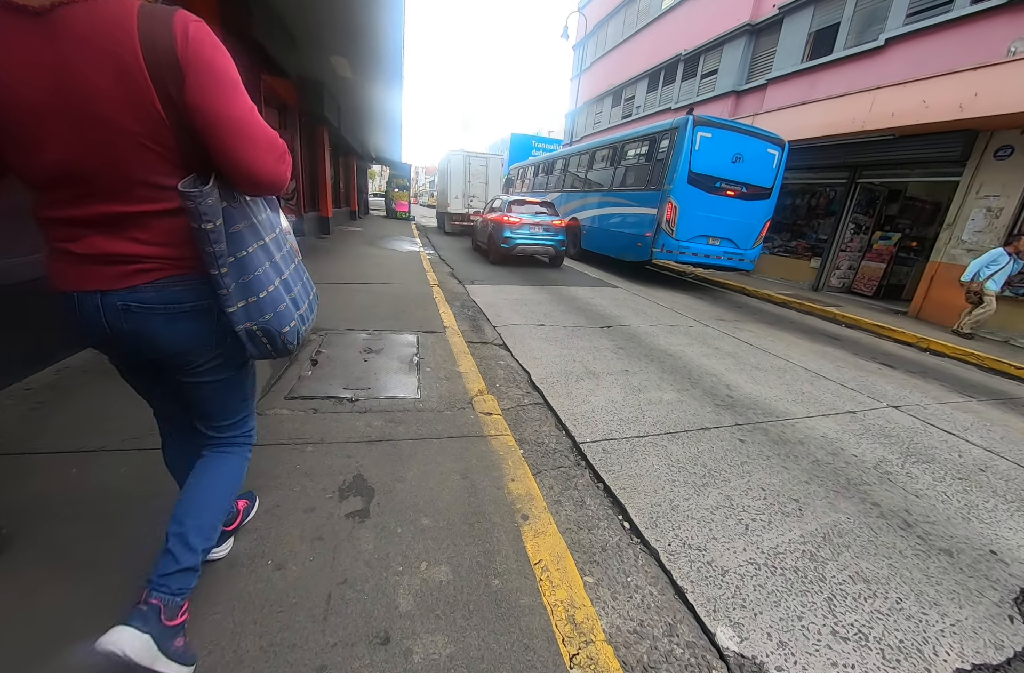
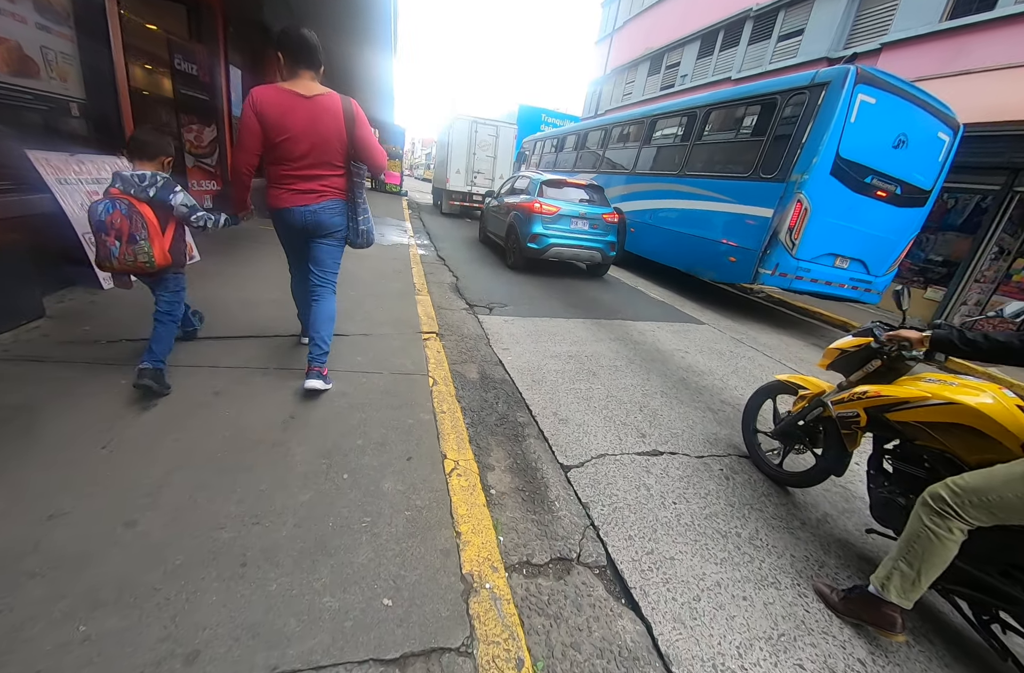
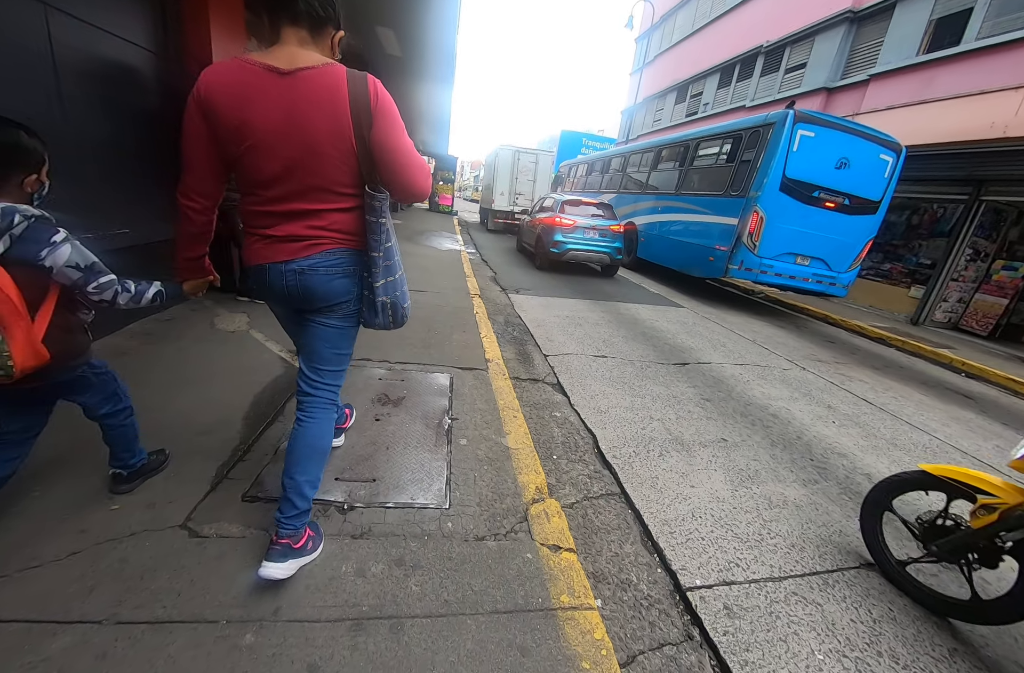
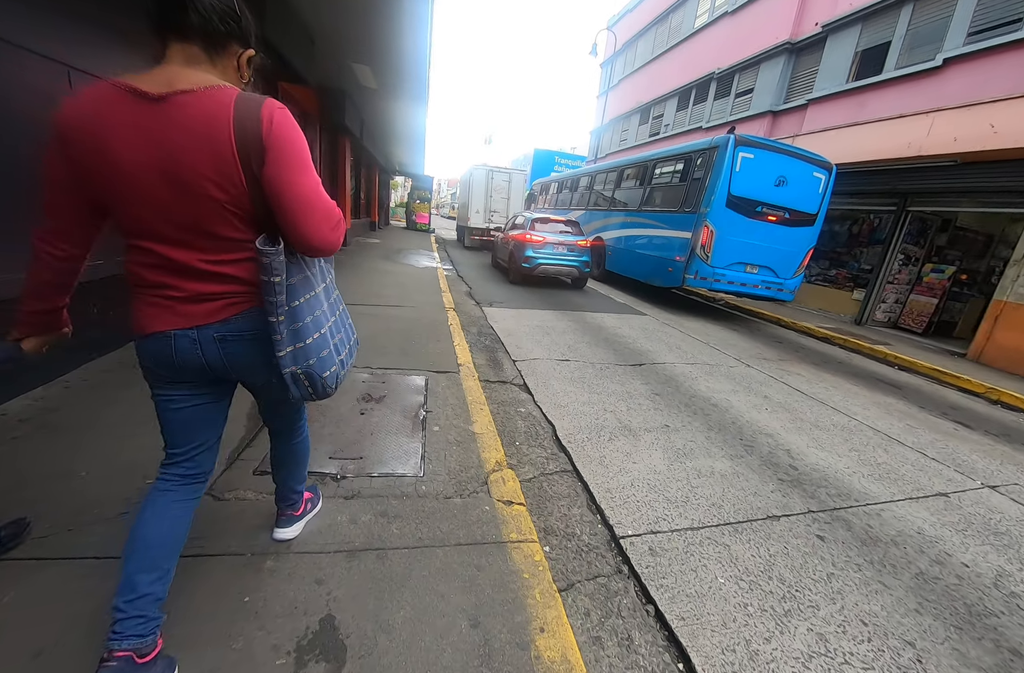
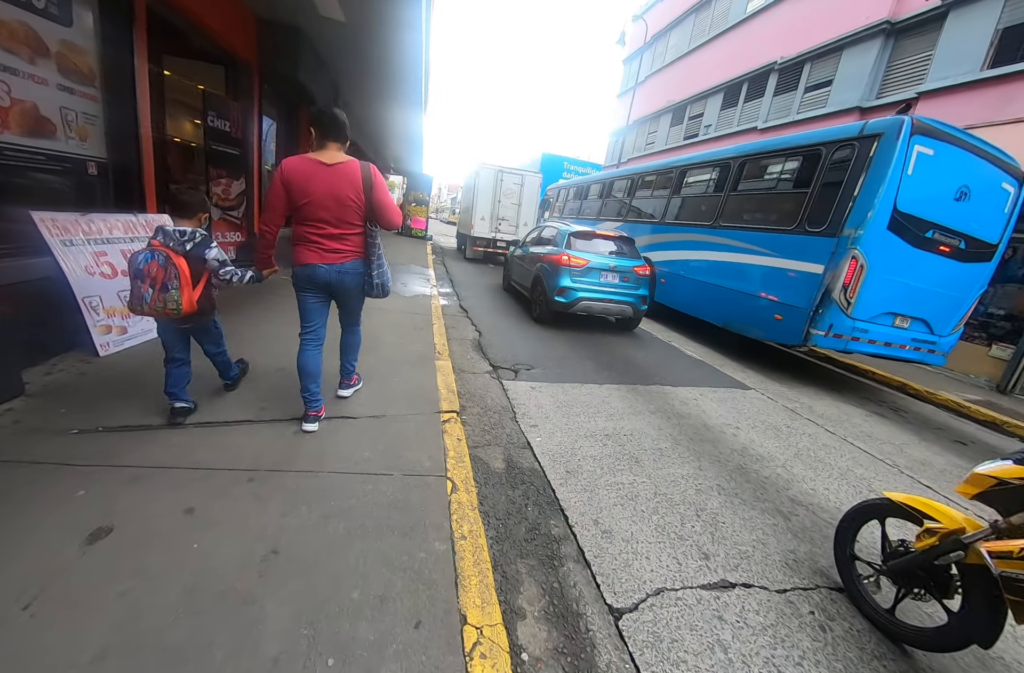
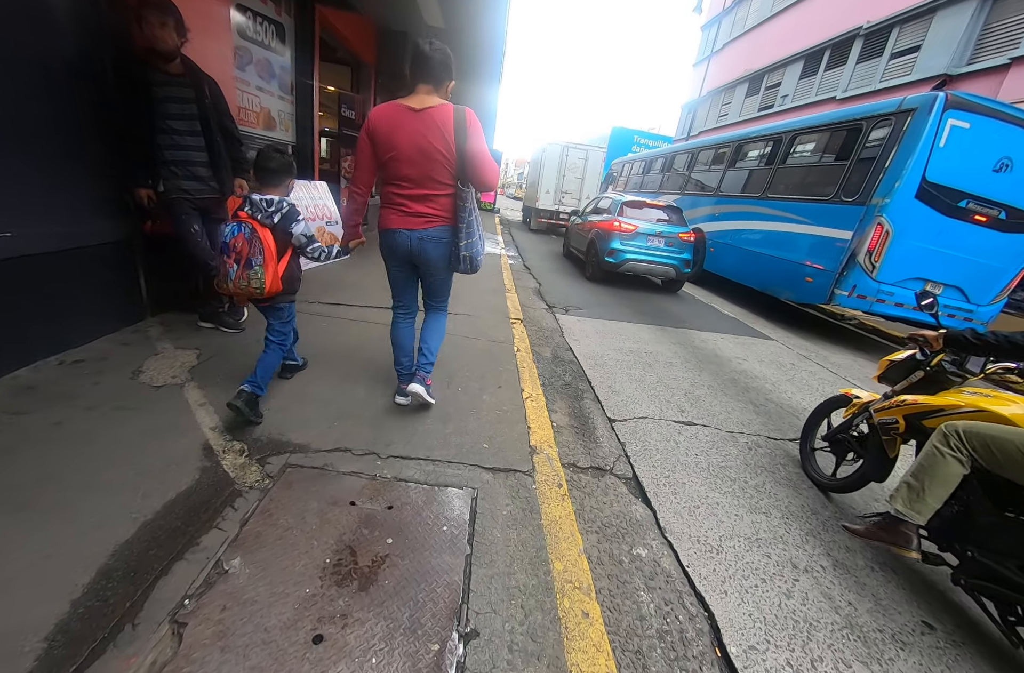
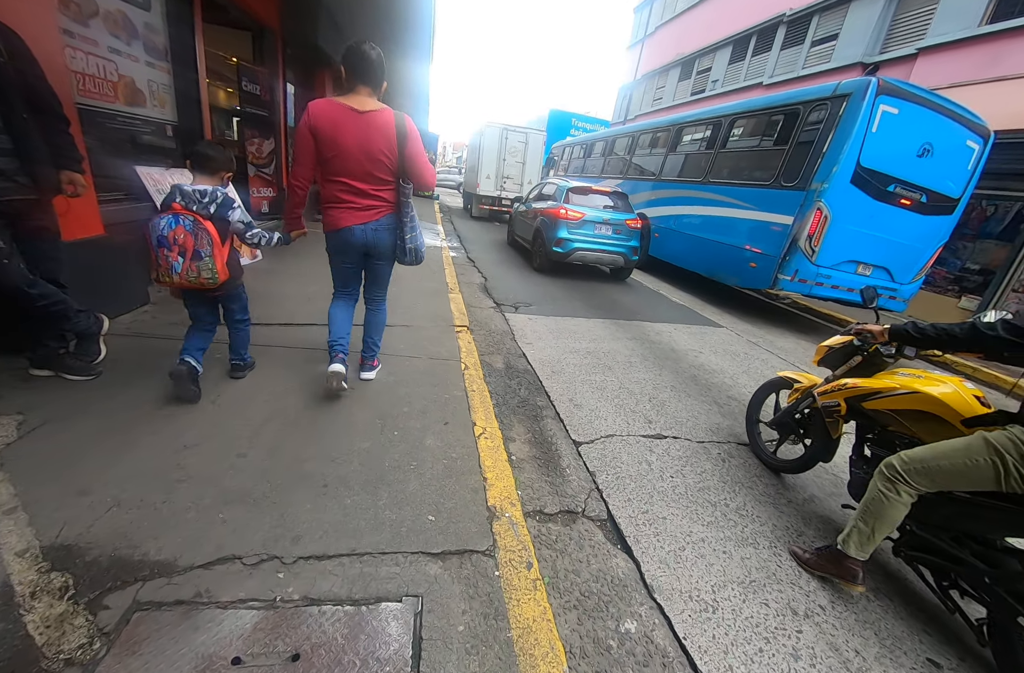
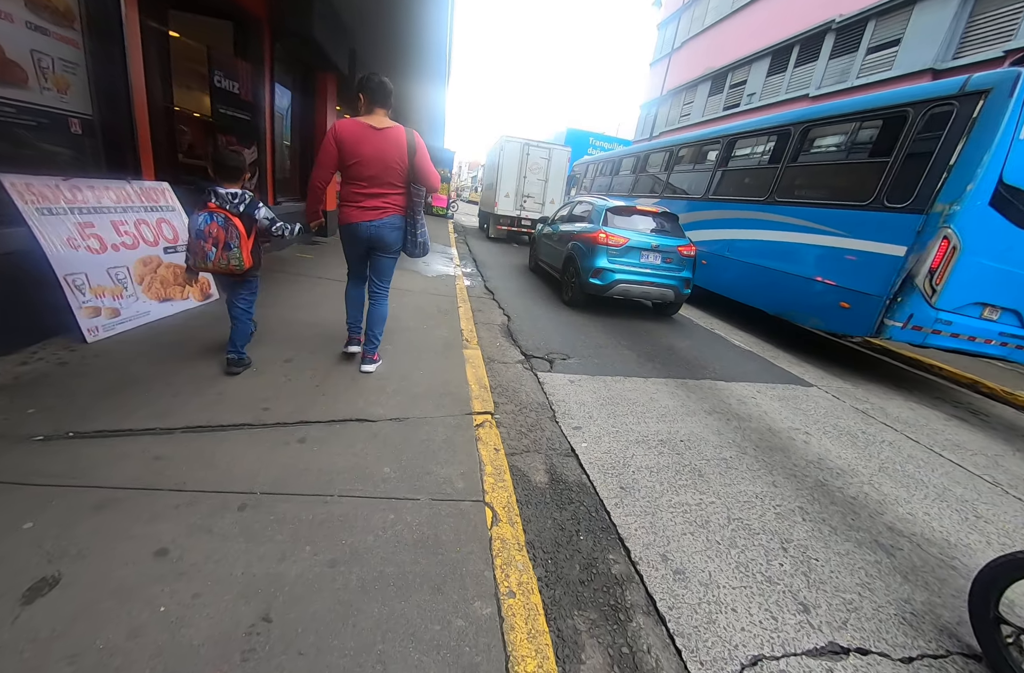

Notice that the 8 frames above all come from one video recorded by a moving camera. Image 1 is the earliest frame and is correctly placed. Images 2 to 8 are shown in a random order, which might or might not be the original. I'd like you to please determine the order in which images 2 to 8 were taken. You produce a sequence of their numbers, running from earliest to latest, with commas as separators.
4, 3, 6, 7, 2, 5, 8
